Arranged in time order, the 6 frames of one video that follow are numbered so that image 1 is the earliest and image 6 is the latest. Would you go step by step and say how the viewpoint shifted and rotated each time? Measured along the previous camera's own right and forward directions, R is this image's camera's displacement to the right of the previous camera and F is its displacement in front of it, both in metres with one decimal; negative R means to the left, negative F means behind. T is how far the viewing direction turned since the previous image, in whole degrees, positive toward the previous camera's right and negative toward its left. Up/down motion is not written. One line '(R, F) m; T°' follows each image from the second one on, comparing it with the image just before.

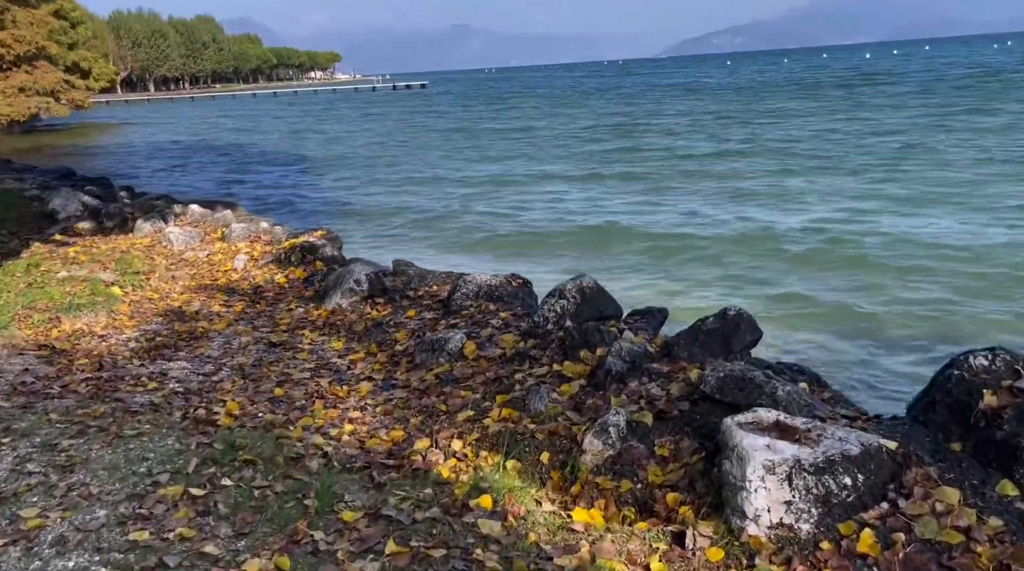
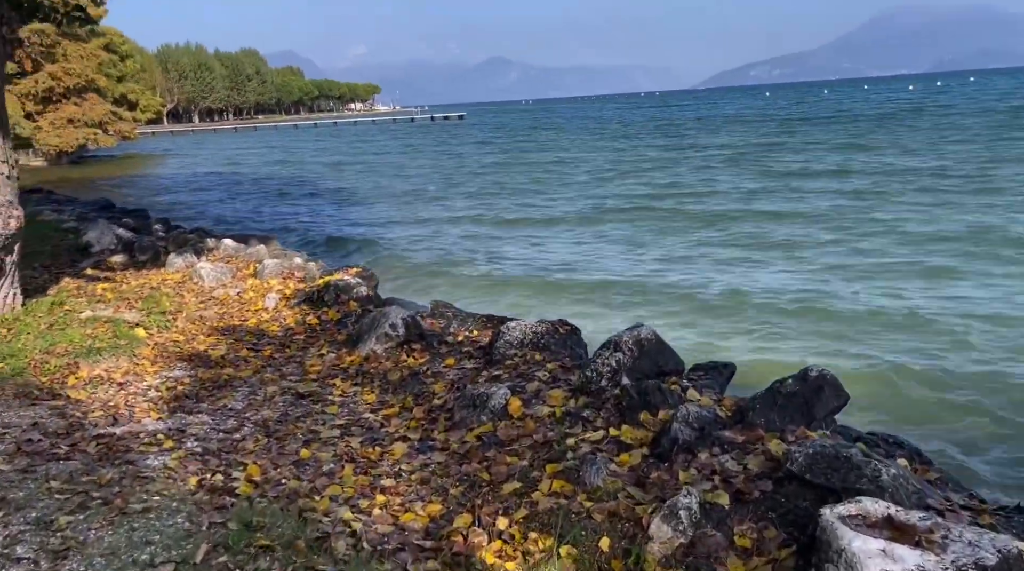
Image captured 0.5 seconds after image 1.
(-0.1, +0.7) m; -2°
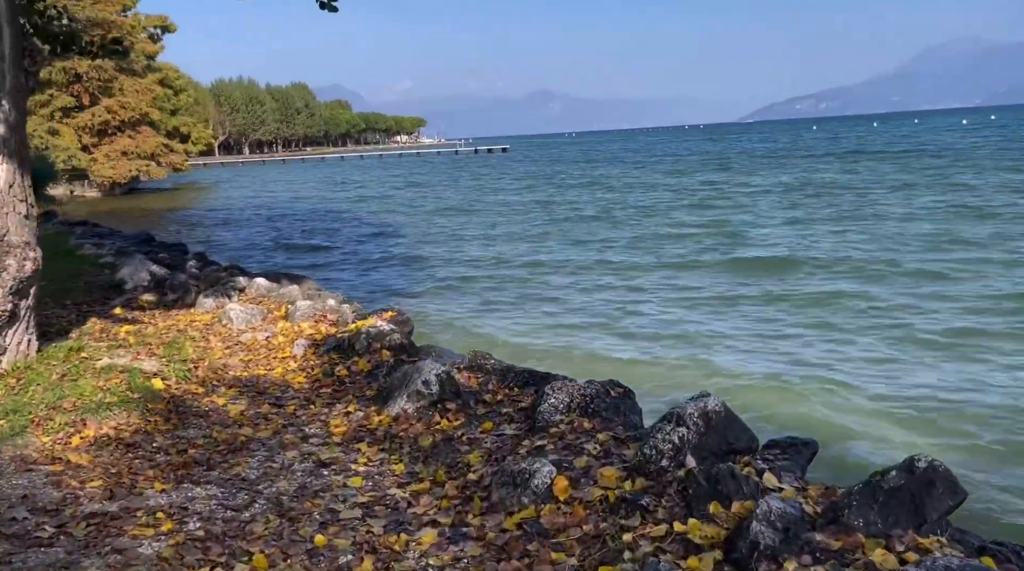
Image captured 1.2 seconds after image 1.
(0.0, +0.8) m; -3°
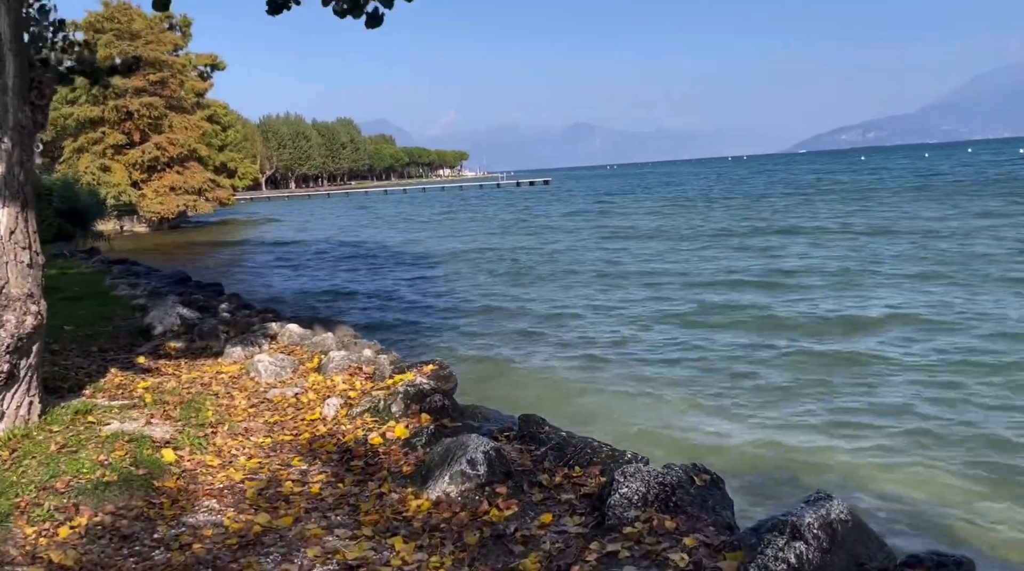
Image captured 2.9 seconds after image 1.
(-0.1, +1.2) m; -3°
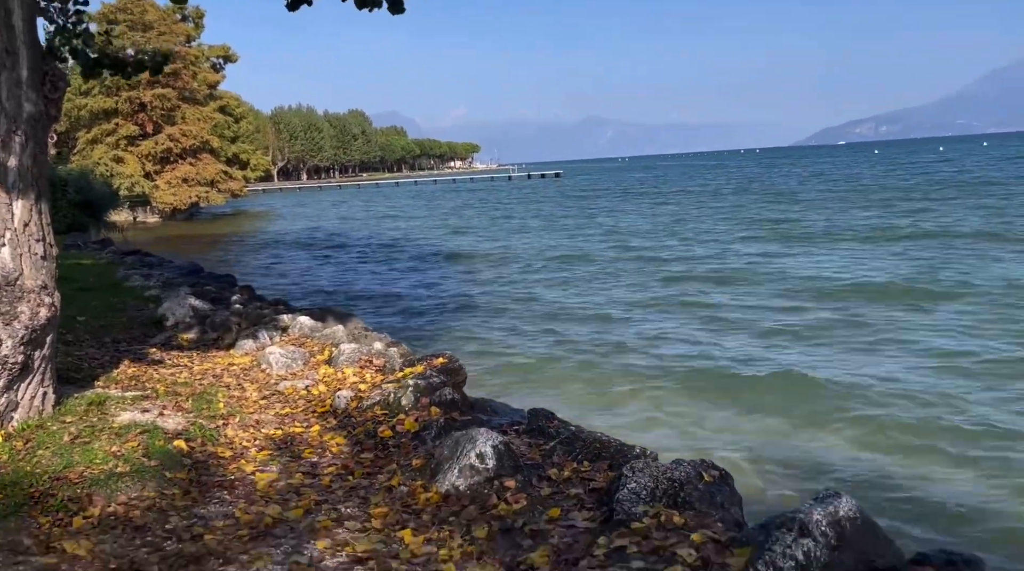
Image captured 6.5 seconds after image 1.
(0.0, 0.0) m; -1°
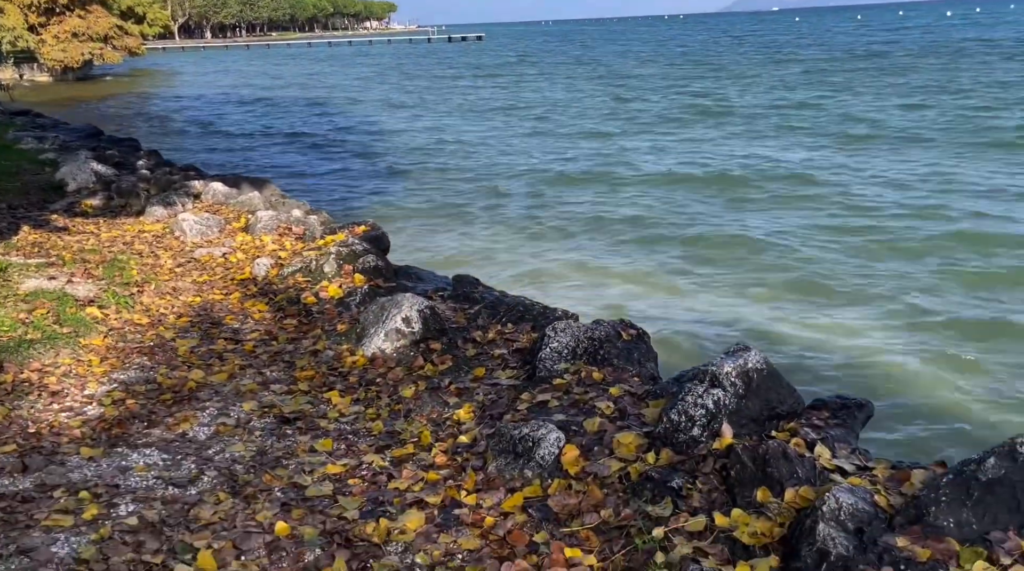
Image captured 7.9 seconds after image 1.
(0.0, 0.0) m; +5°
